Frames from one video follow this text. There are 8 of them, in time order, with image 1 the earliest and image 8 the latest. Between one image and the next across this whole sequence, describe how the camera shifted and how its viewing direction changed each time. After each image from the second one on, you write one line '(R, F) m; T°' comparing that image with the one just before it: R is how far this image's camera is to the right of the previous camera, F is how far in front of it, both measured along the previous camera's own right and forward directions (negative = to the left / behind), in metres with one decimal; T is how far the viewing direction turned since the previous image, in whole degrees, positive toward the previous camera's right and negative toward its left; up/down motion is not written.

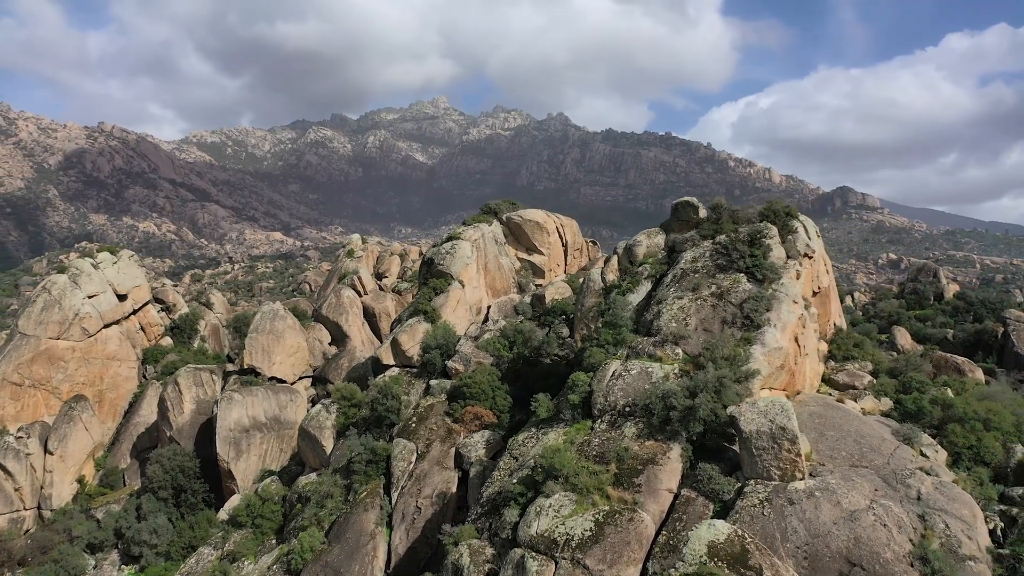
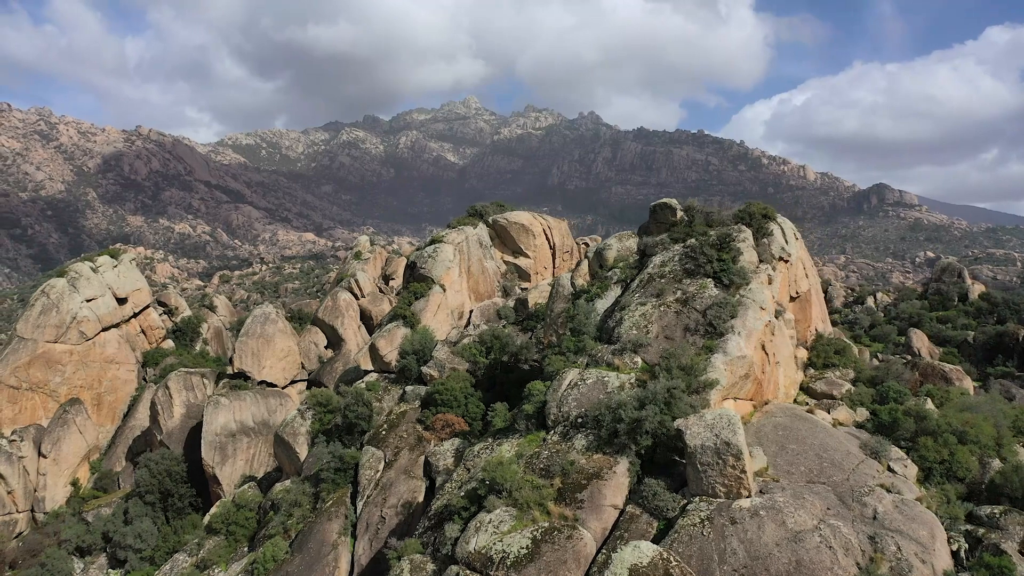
(+1.5, +0.5) m; -2°
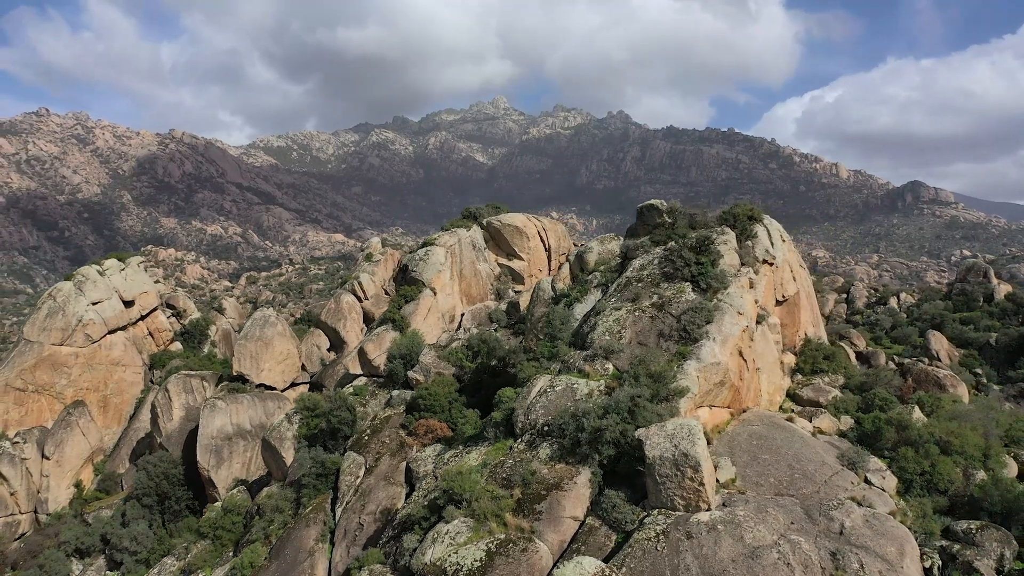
(+1.1, +0.3) m; -2°
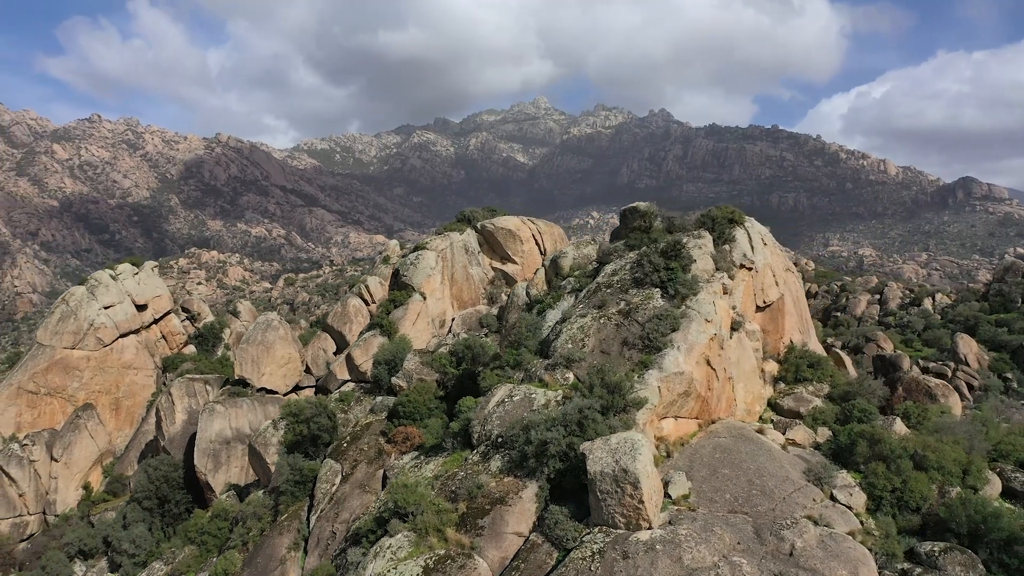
(+1.5, +0.4) m; -3°
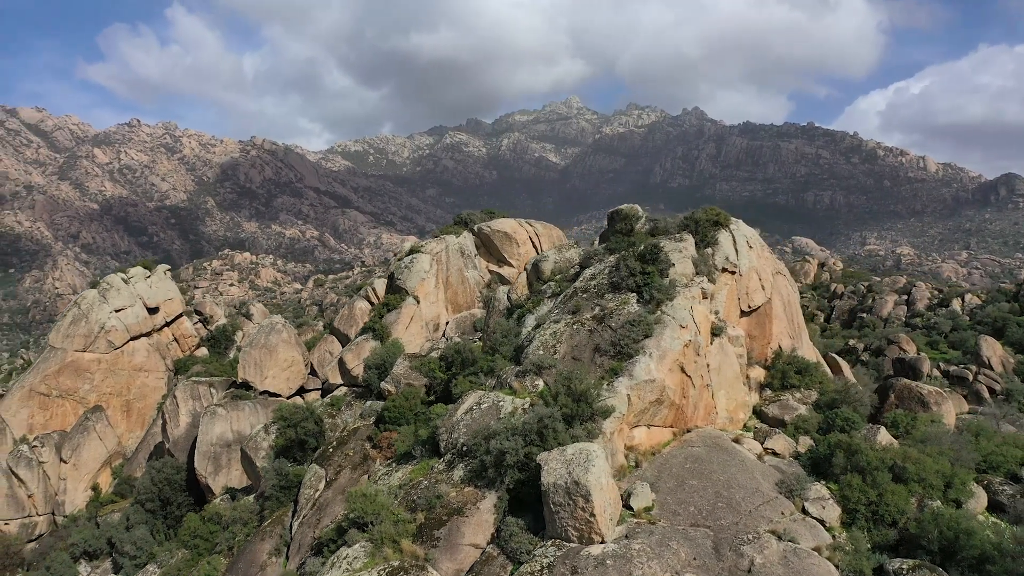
(+1.1, +0.3) m; -2°
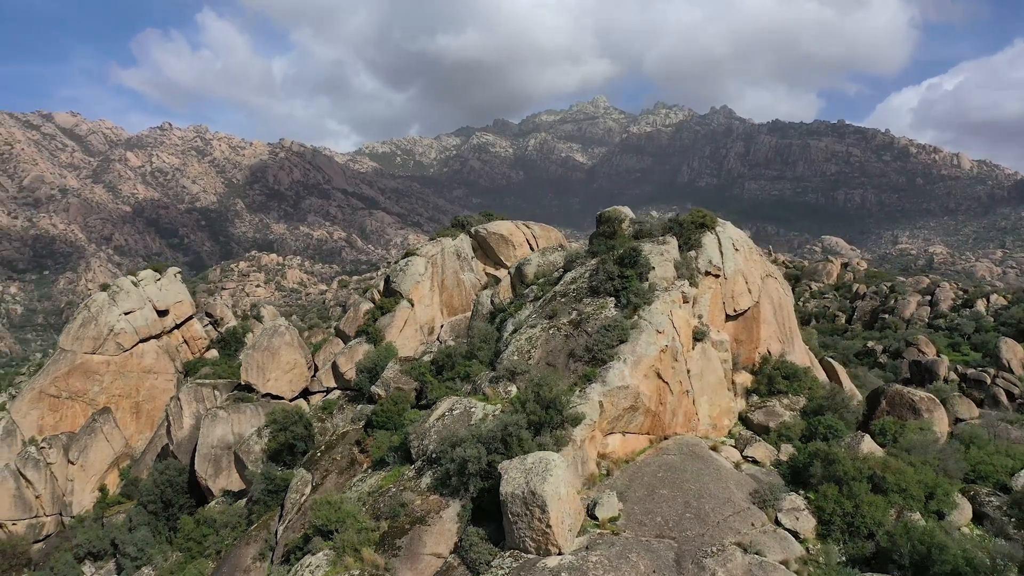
(+1.0, +0.2) m; -2°
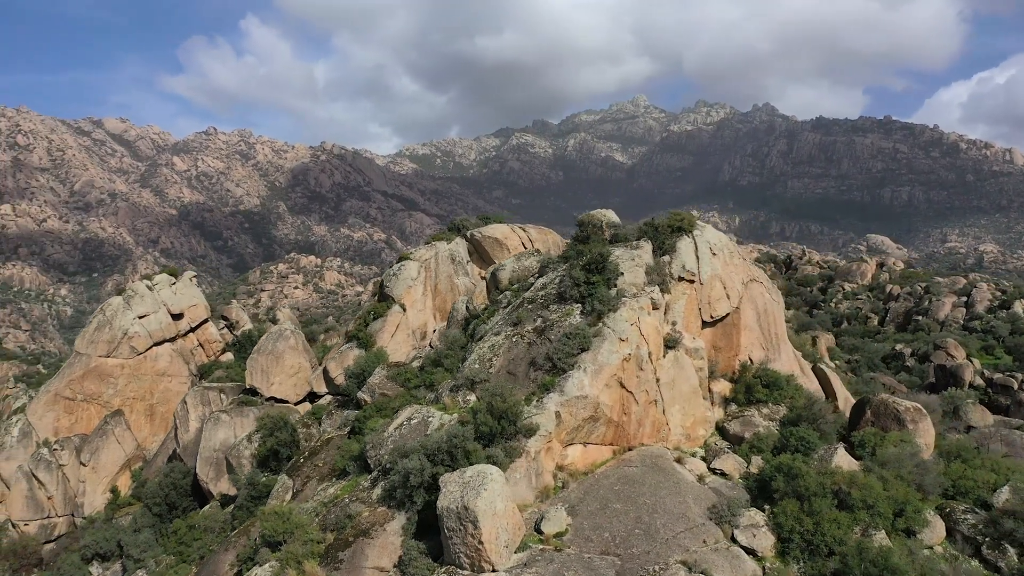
(+1.4, +0.3) m; -3°
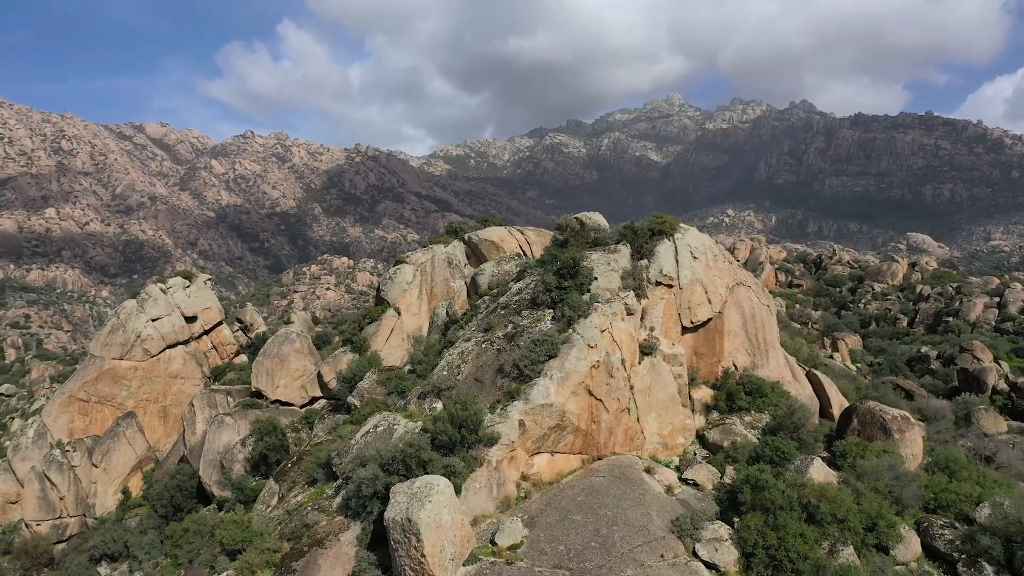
(+1.1, +0.3) m; -2°
